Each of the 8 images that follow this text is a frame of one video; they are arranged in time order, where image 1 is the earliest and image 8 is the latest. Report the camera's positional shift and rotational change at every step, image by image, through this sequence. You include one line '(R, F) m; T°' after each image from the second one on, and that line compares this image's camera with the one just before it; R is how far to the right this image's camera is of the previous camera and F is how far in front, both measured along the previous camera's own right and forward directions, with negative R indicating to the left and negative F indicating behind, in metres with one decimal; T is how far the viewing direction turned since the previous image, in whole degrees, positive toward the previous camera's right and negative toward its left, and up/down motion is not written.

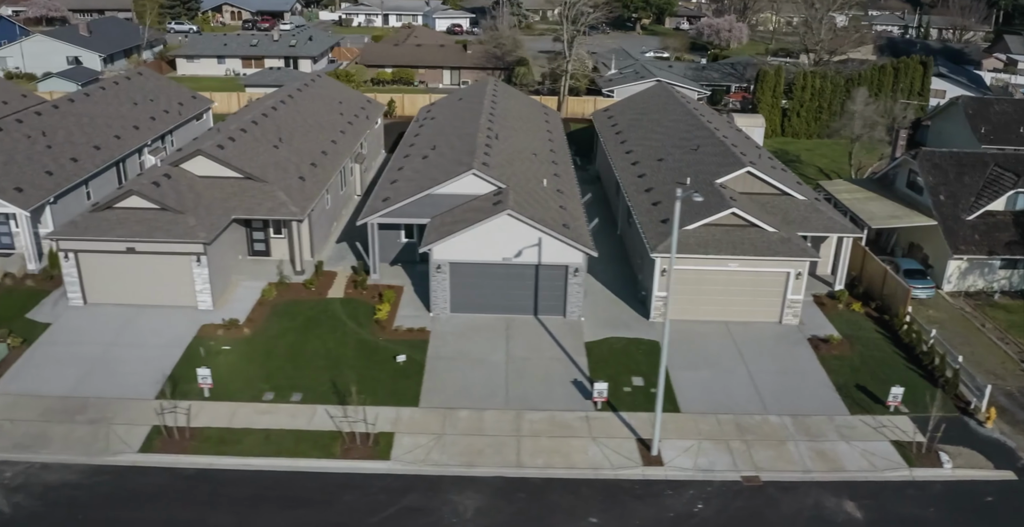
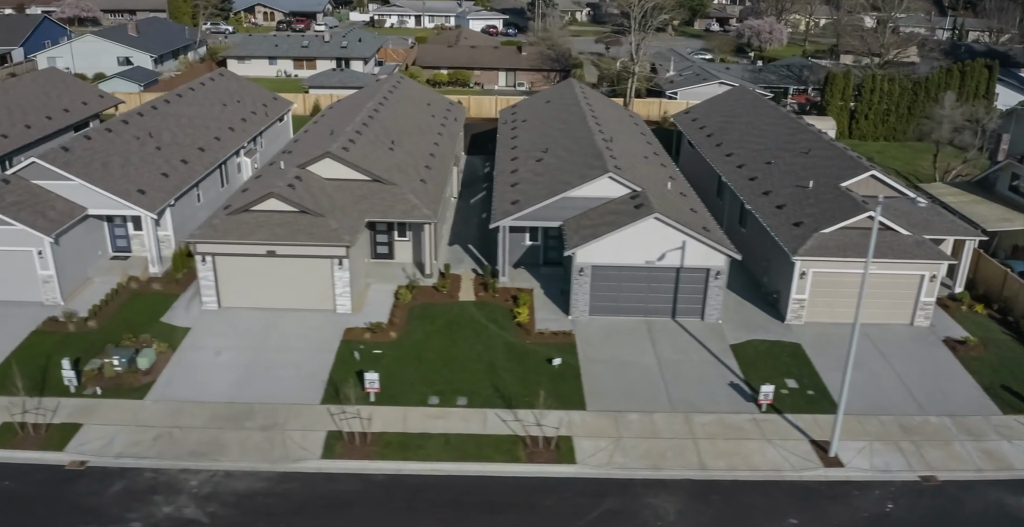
(-5.1, +0.1) m; +2°
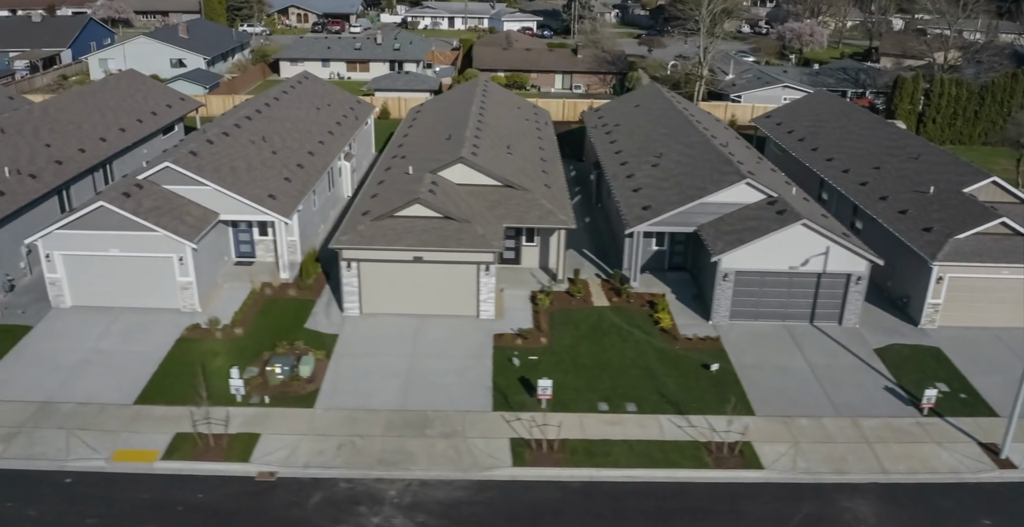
(-5.2, 0.0) m; +2°
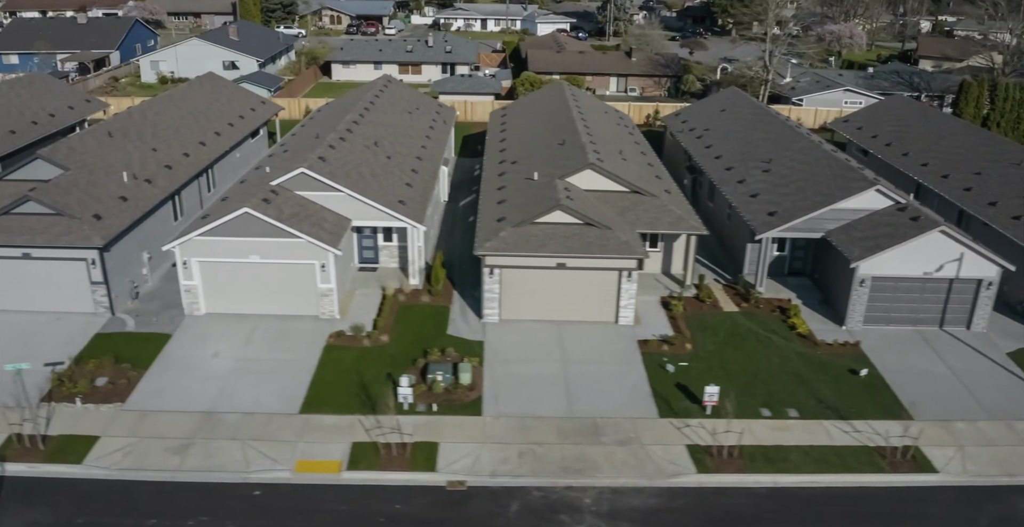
(-5.0, 0.0) m; +2°
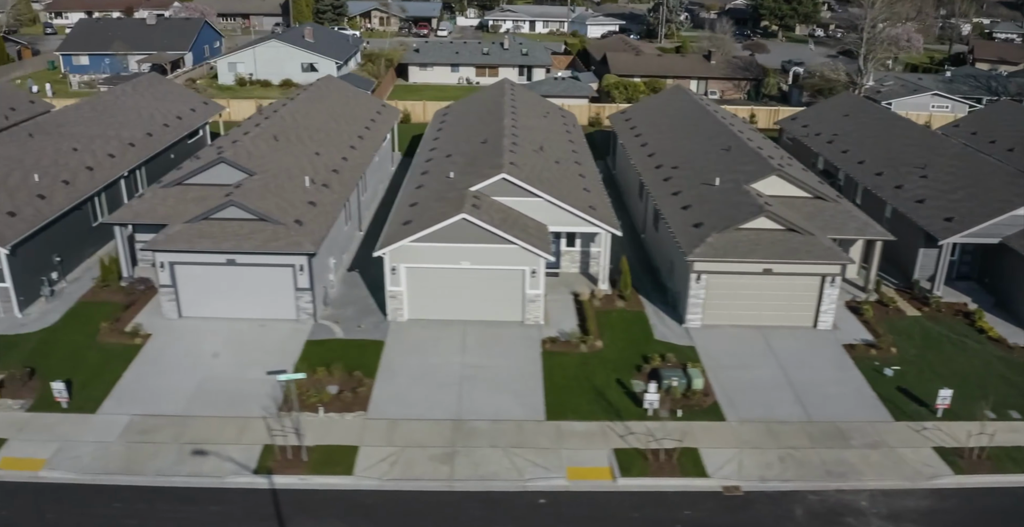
(-7.3, +0.1) m; +2°
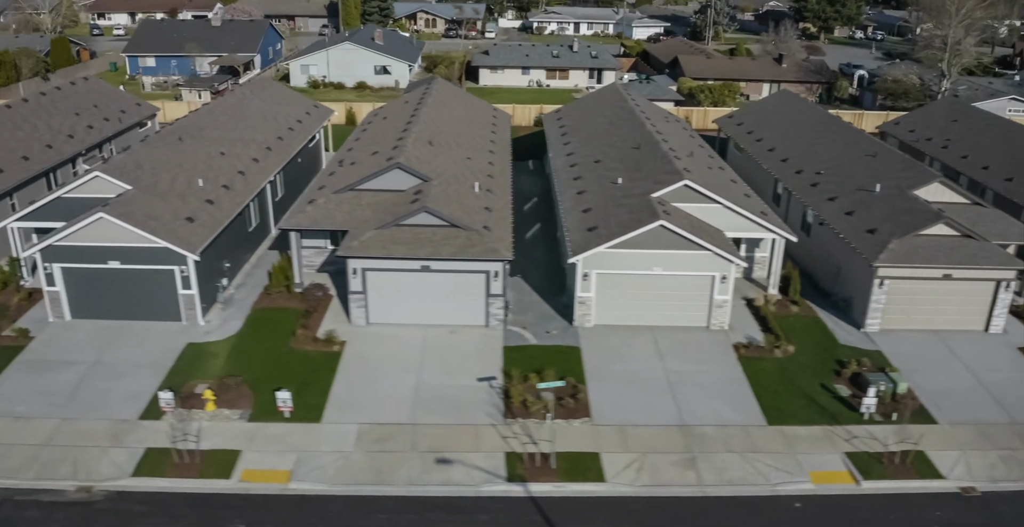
(-6.6, 0.0) m; +2°
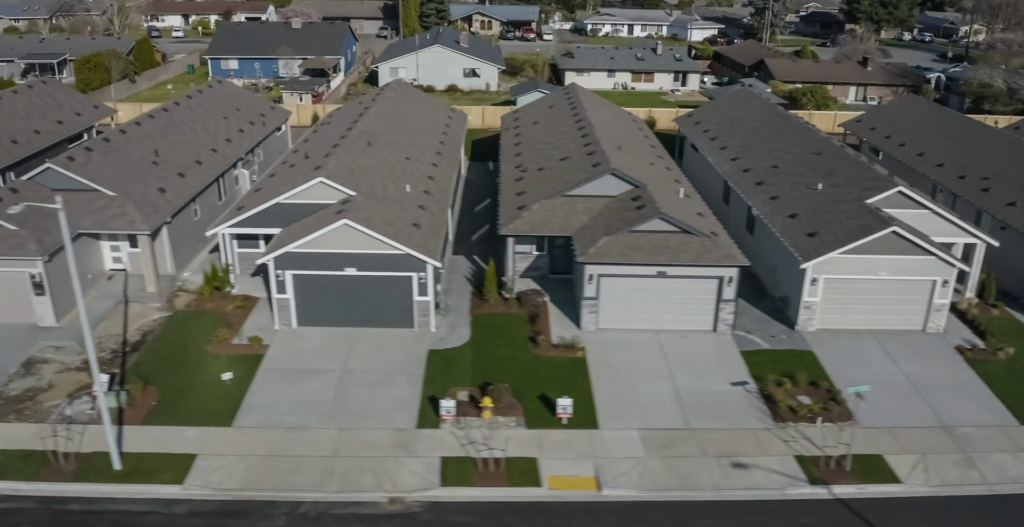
(-8.1, 0.0) m; +2°
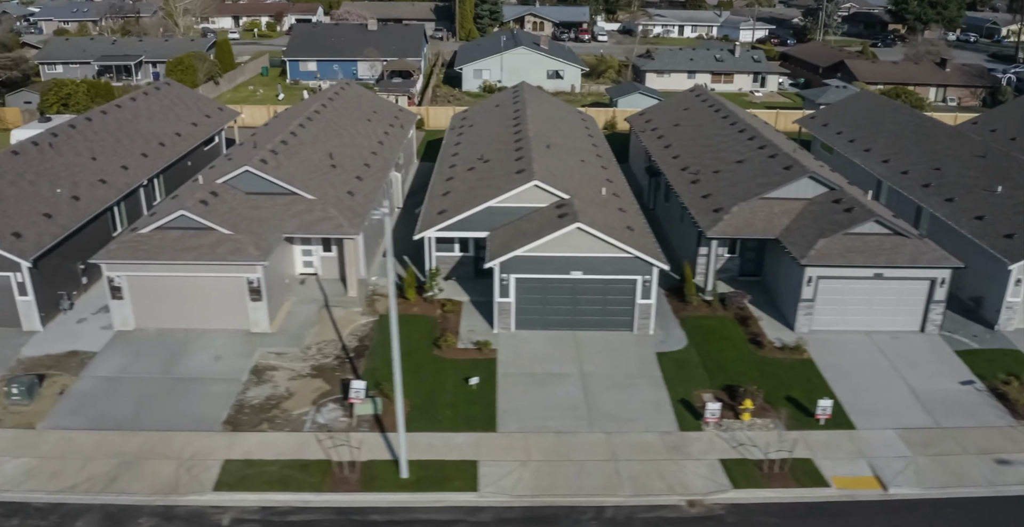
(-7.6, 0.0) m; +2°
